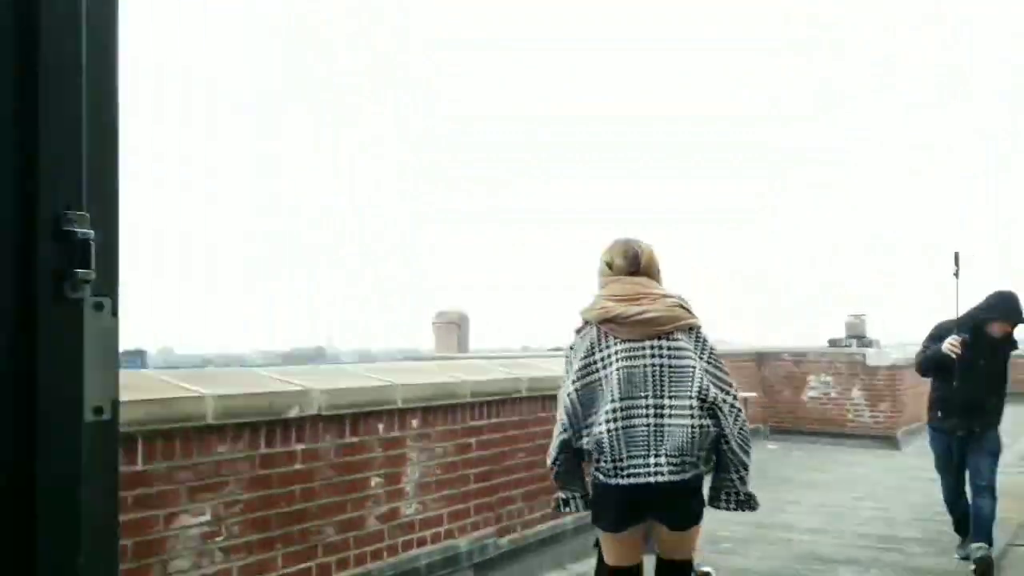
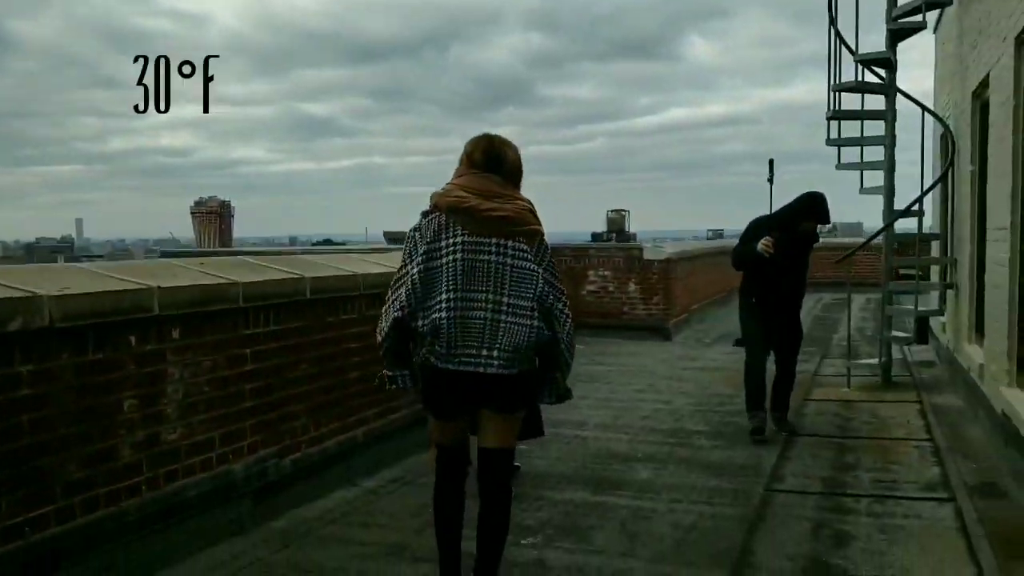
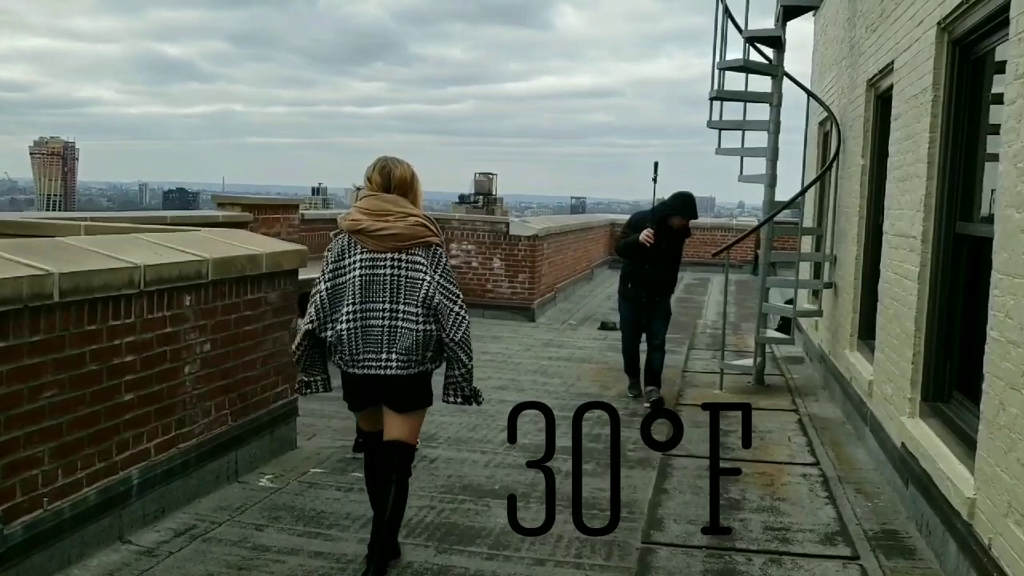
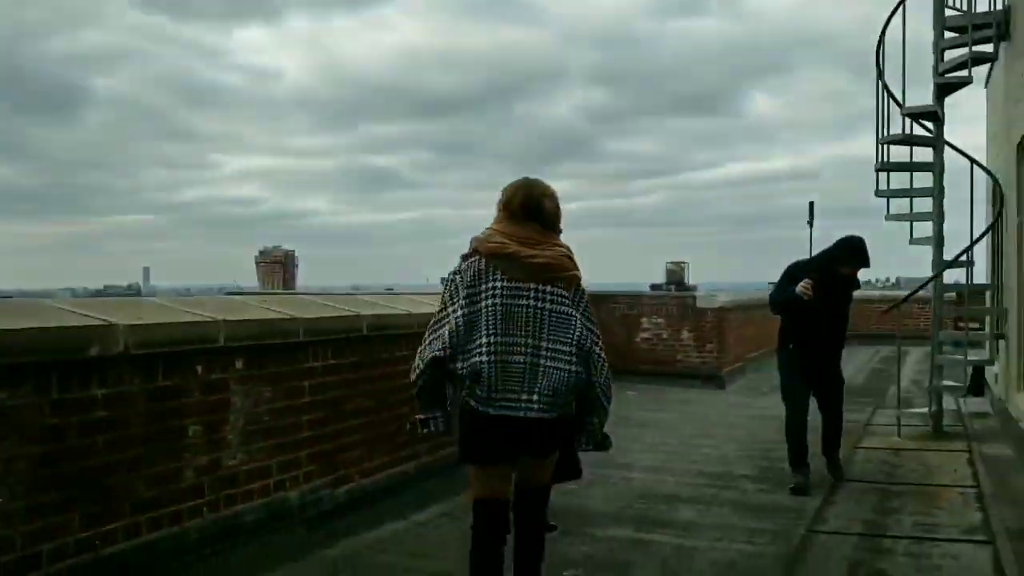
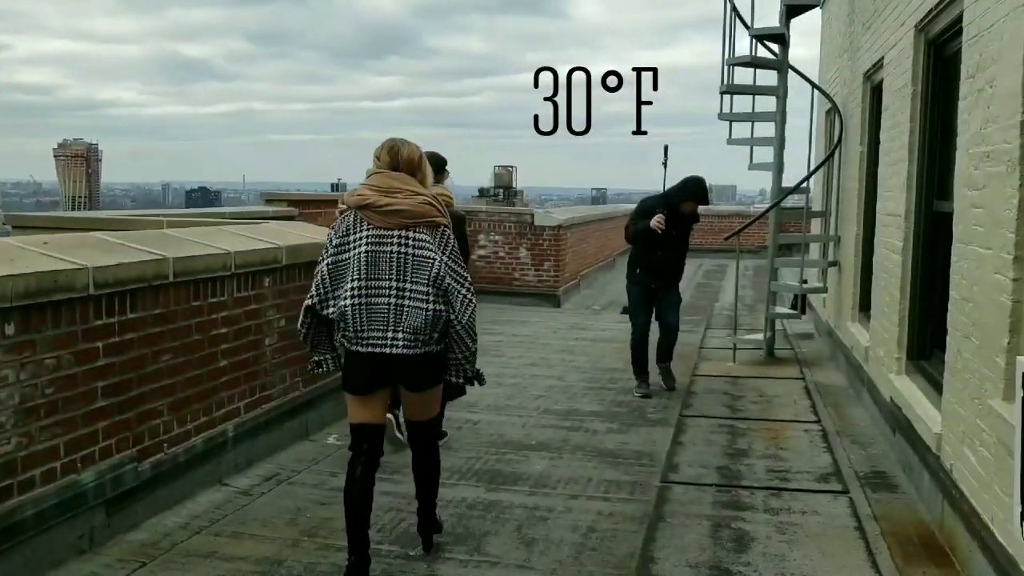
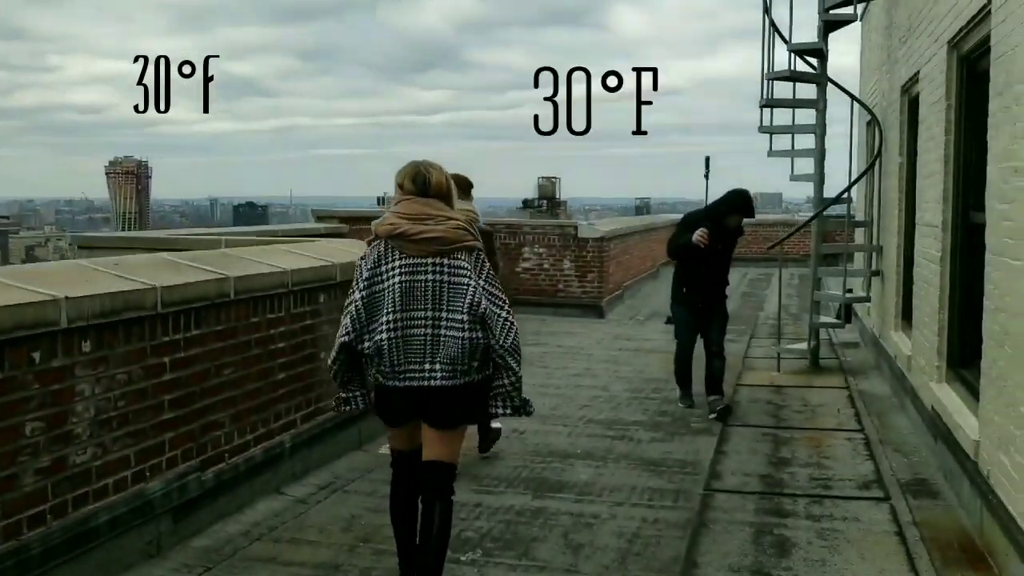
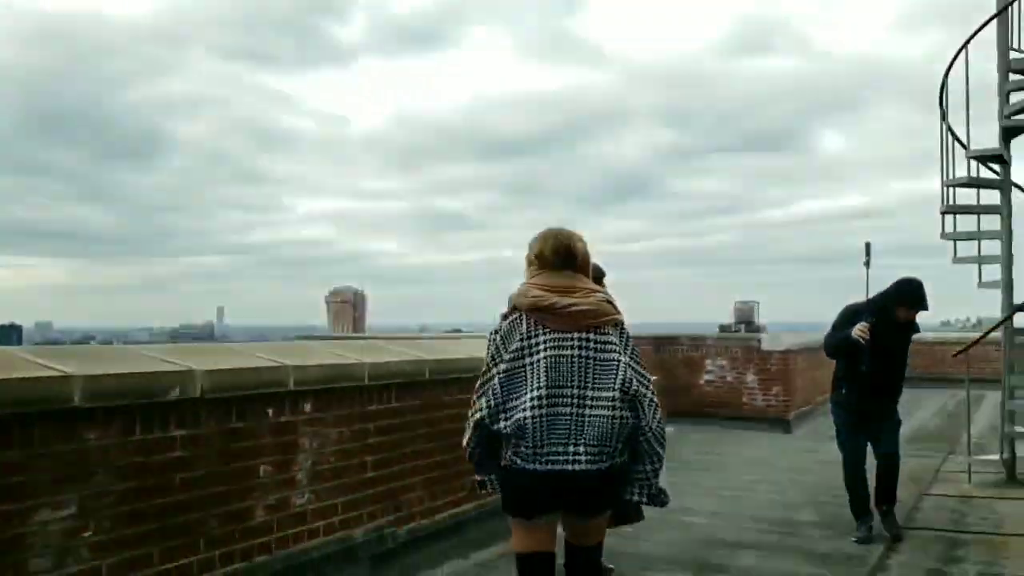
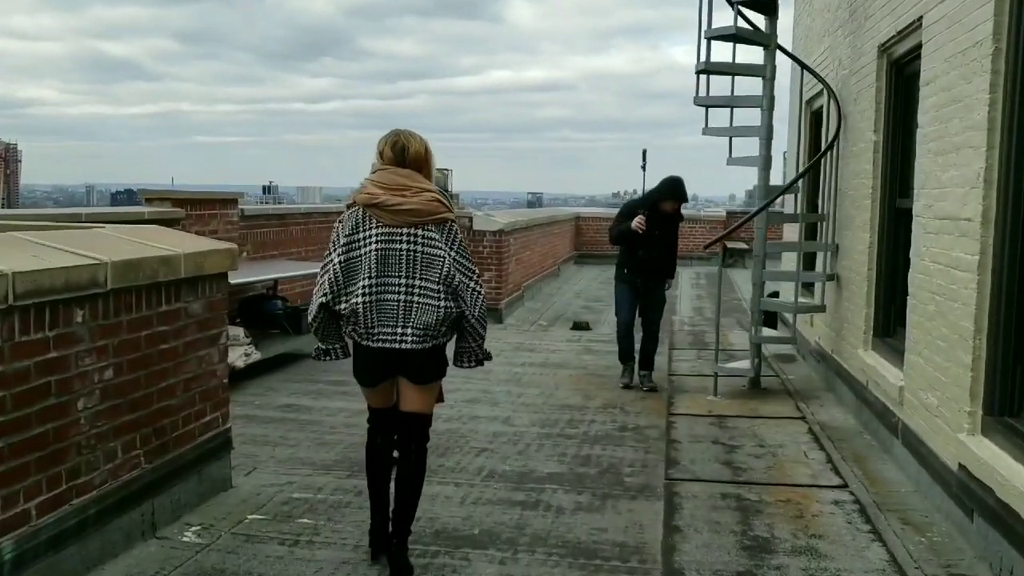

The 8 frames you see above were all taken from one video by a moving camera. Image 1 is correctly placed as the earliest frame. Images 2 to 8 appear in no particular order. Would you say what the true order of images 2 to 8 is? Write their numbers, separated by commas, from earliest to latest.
7, 4, 2, 6, 5, 3, 8
